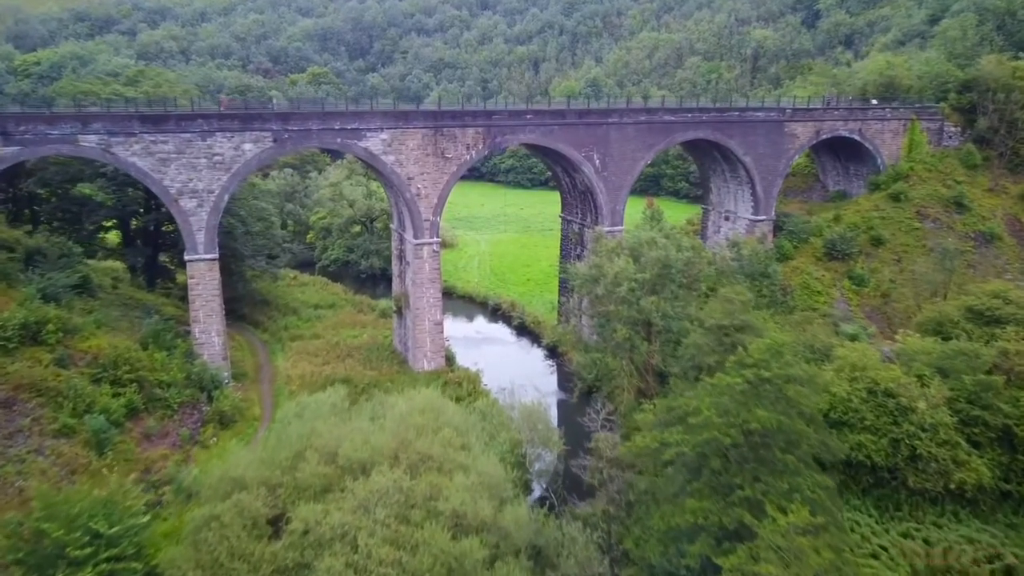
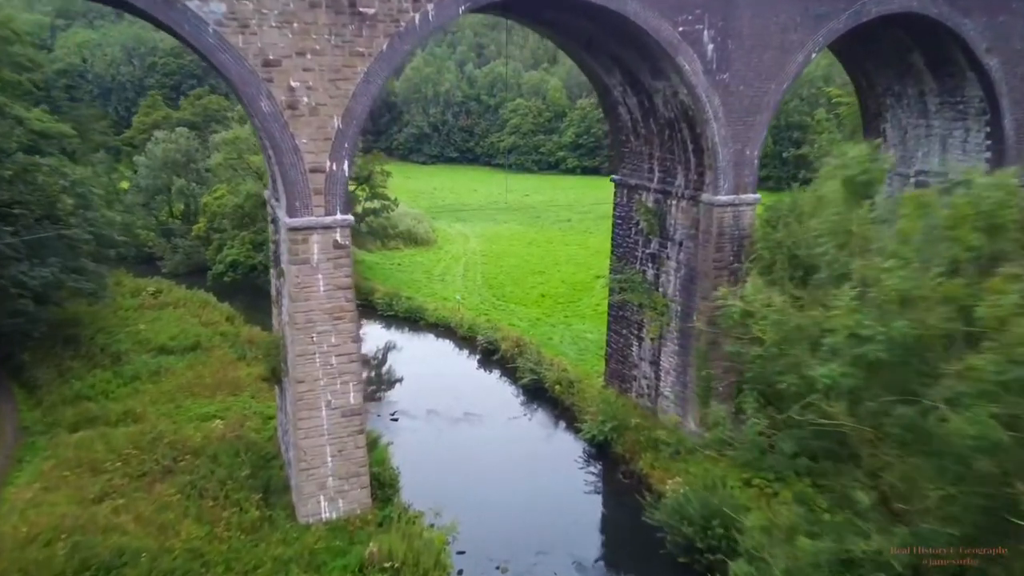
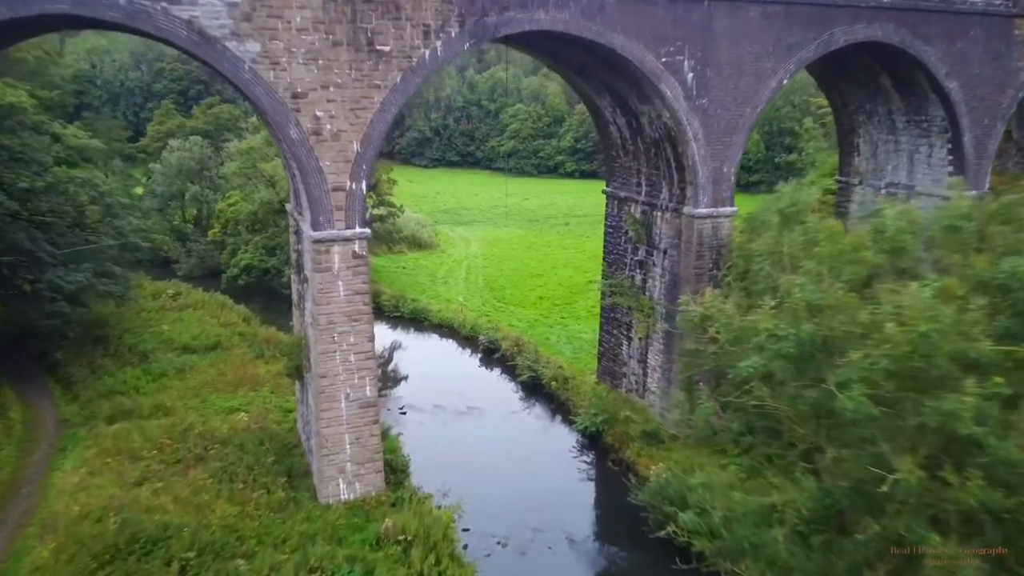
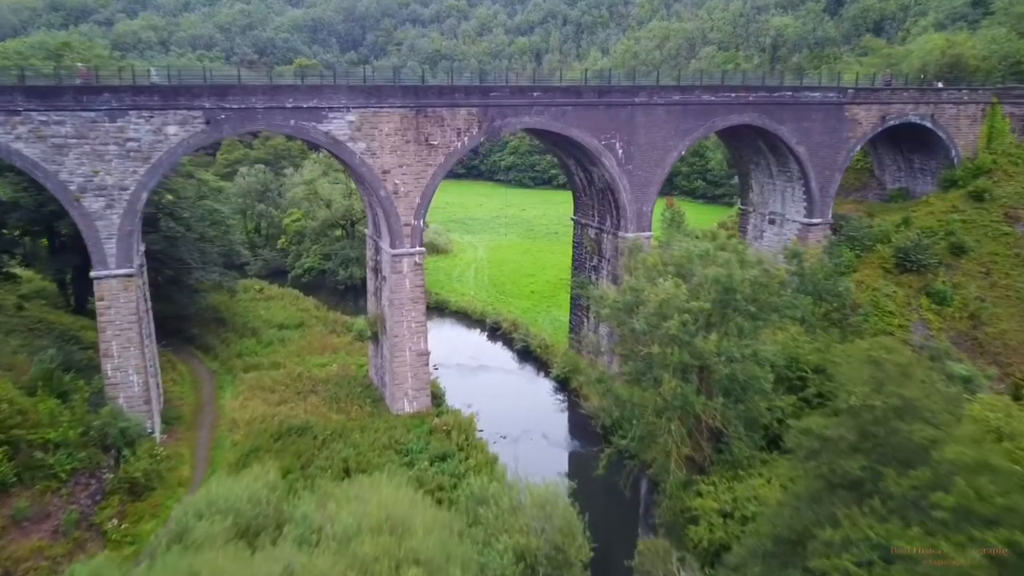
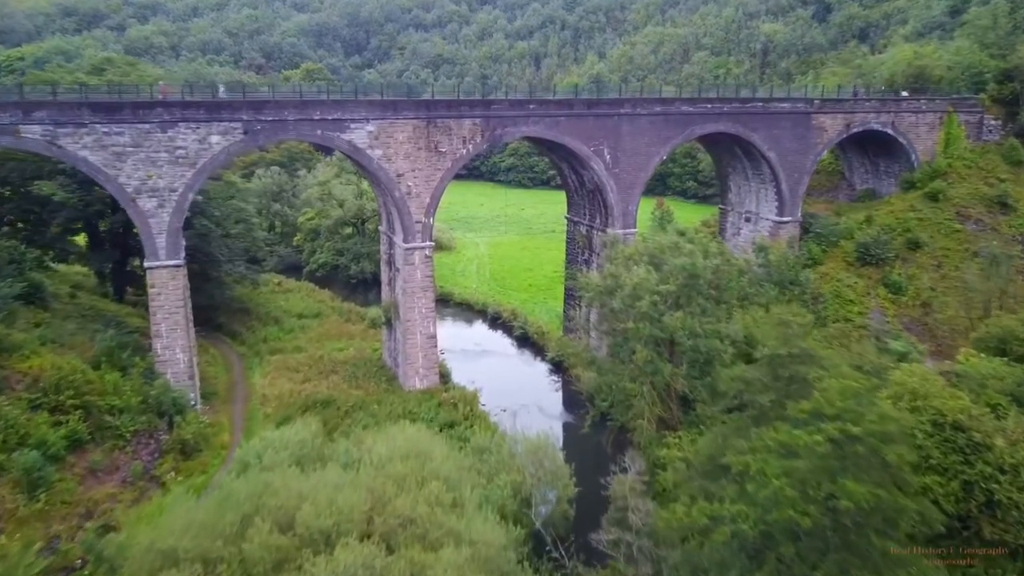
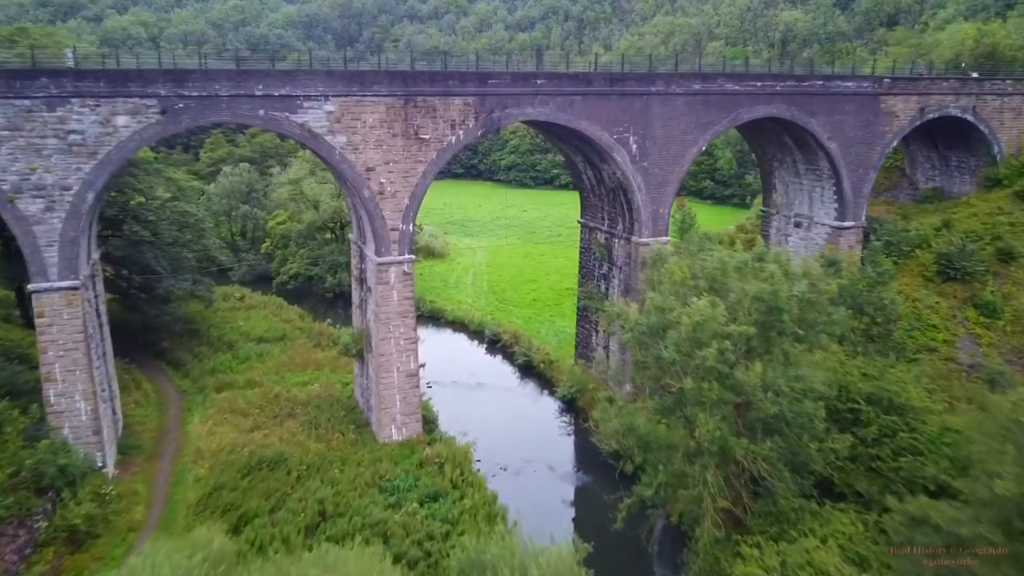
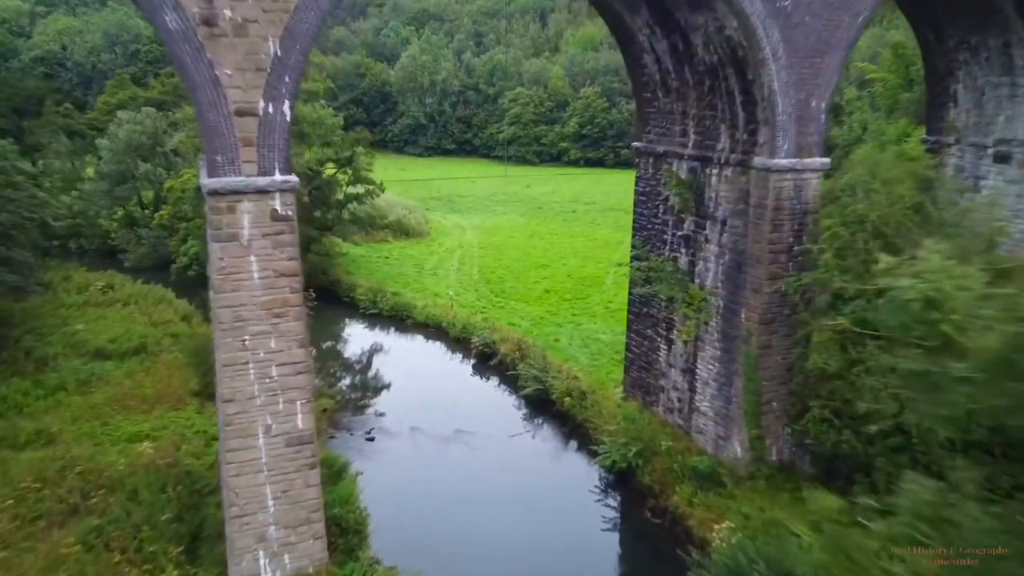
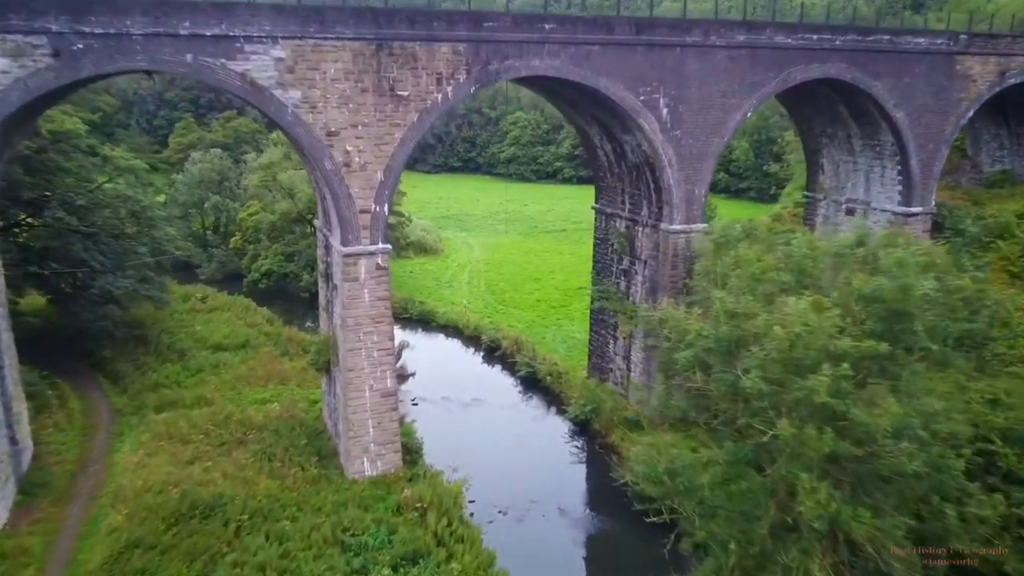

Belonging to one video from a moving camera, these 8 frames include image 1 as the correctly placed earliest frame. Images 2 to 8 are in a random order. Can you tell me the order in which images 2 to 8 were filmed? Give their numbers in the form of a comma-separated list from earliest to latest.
5, 4, 6, 8, 3, 2, 7
